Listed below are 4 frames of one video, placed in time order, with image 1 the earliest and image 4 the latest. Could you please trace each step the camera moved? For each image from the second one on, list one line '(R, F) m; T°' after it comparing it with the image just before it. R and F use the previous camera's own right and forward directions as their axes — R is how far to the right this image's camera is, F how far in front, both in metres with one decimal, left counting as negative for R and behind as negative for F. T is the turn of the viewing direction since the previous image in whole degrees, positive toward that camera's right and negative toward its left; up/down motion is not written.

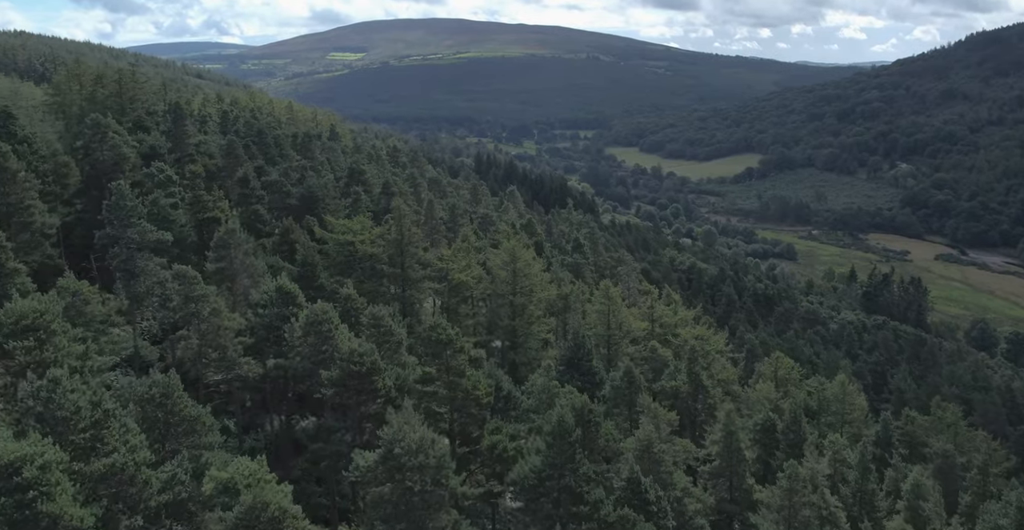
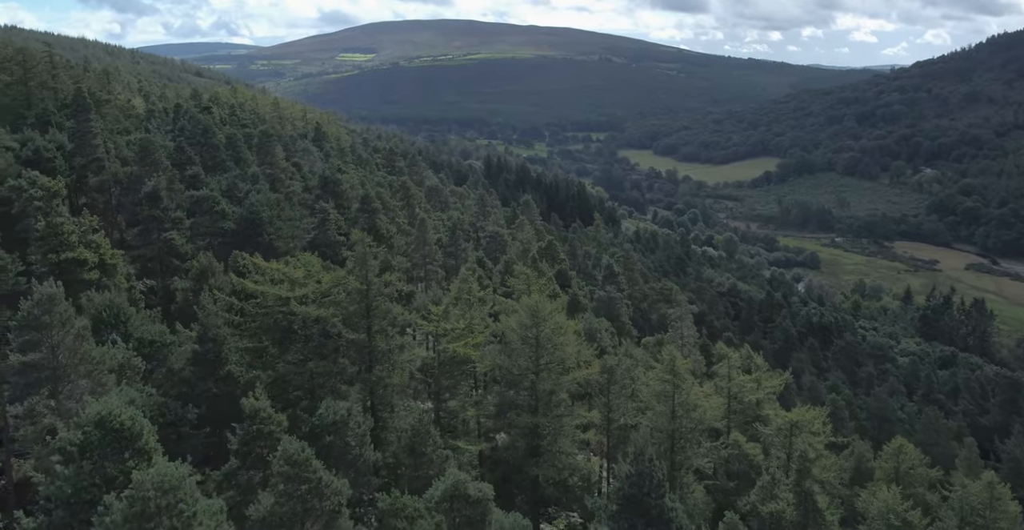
(-0.7, +20.9) m; -1°
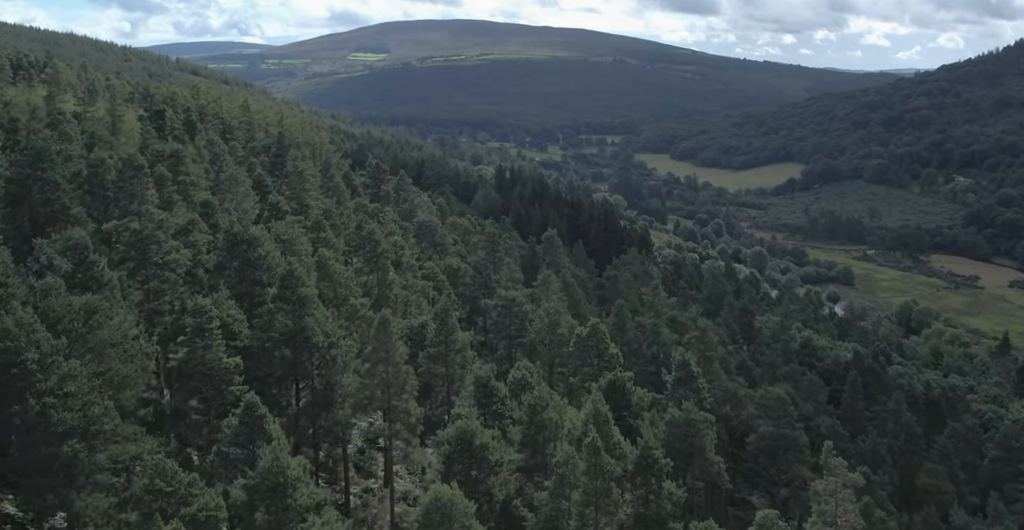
(-0.9, +28.9) m; -1°
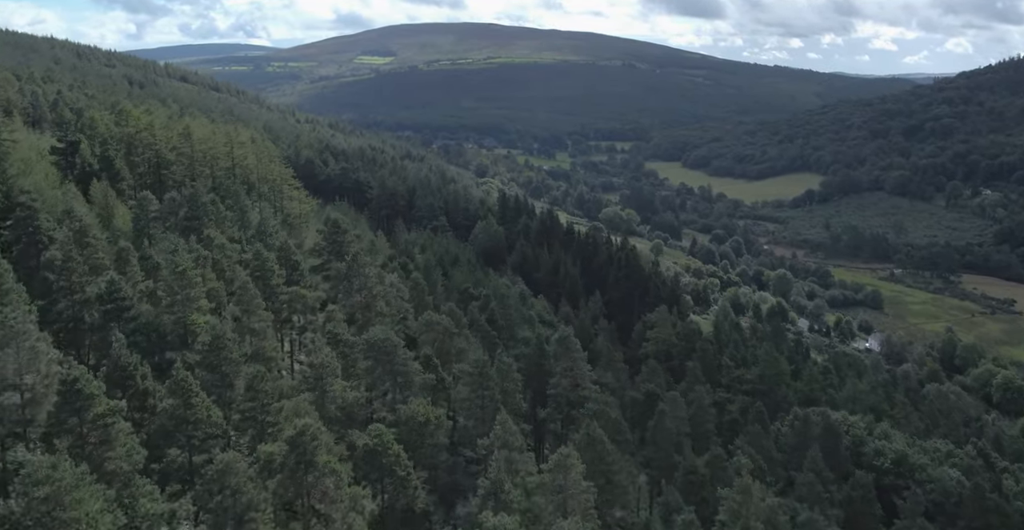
(+0.6, +27.0) m; 0°
